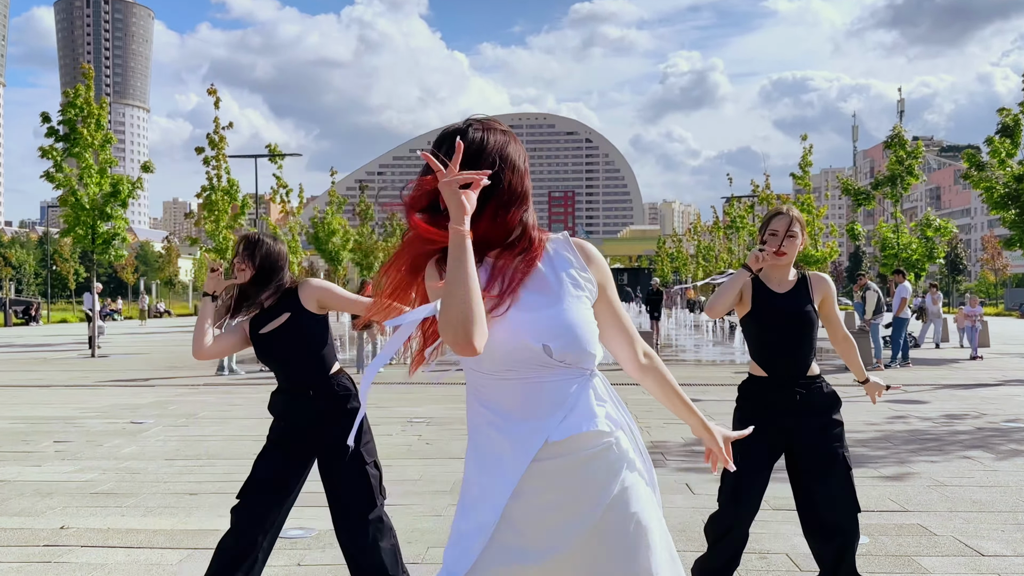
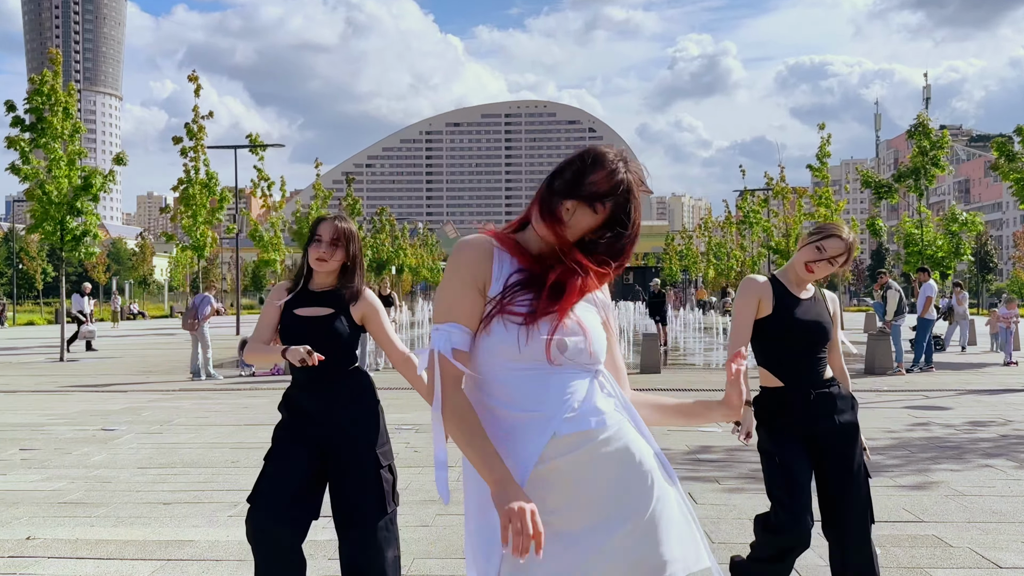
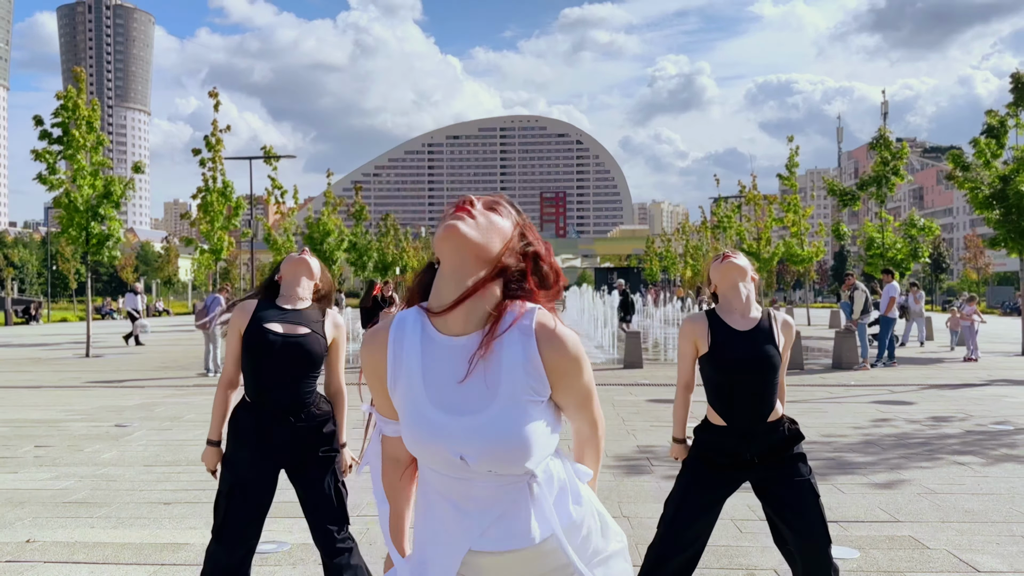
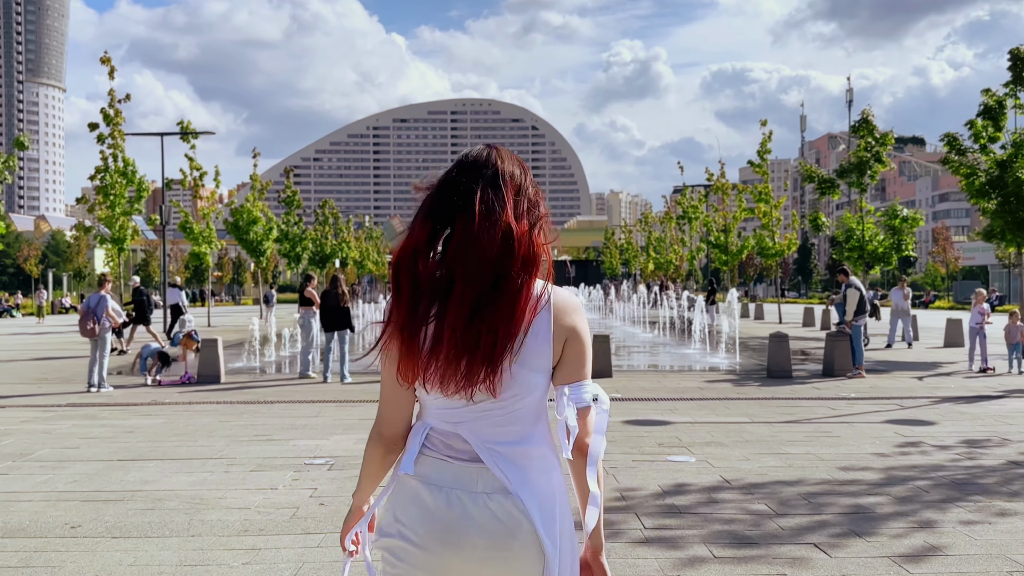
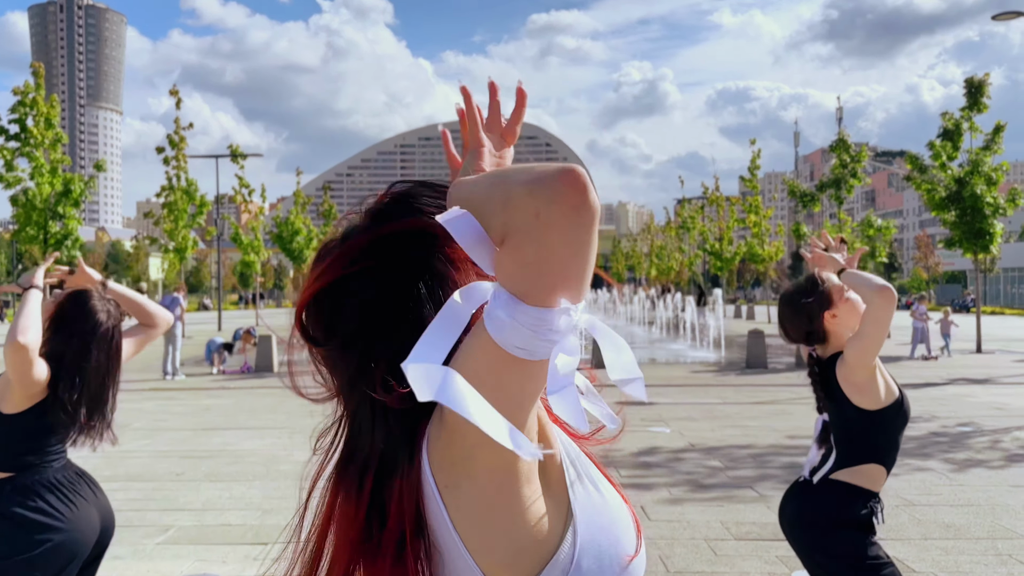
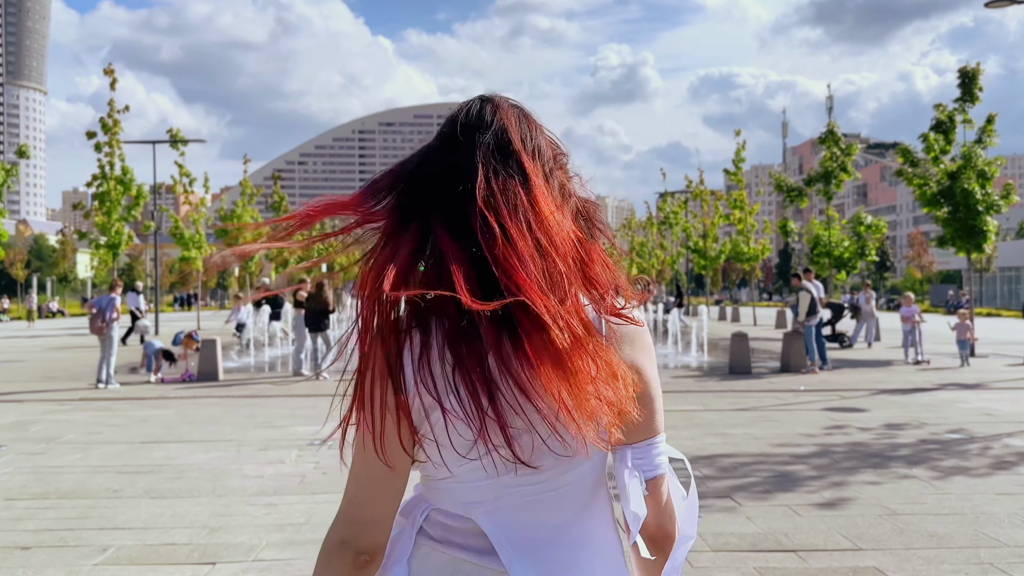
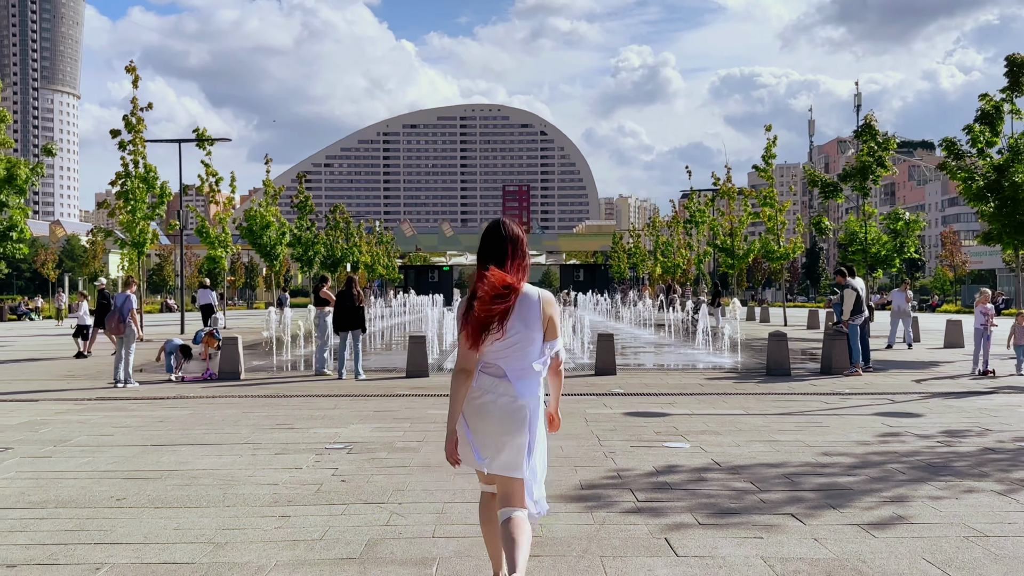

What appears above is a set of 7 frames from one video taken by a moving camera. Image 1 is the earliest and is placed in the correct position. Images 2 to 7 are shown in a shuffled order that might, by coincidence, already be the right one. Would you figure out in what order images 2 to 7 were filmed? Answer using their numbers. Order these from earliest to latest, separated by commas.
2, 3, 5, 6, 4, 7
